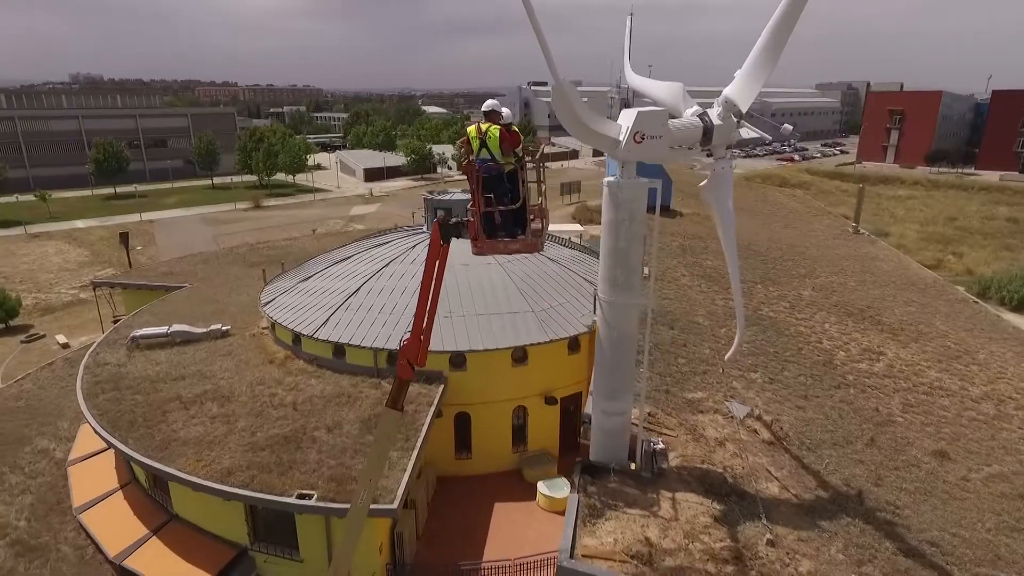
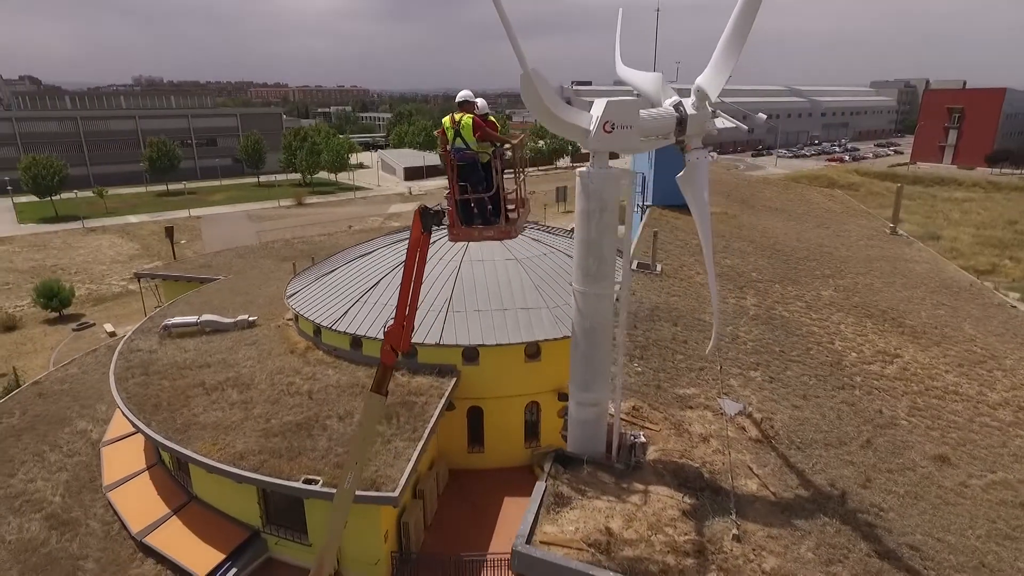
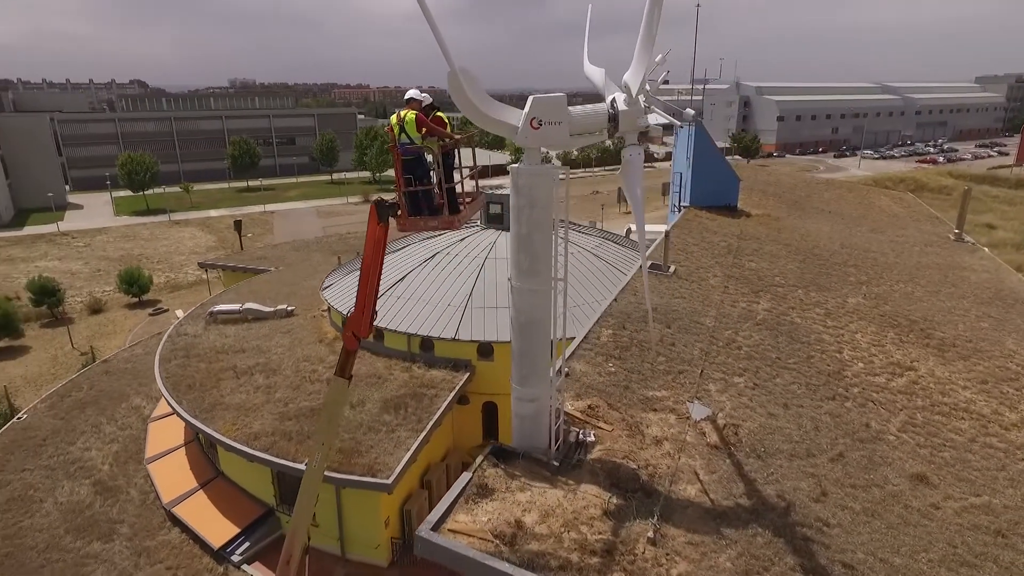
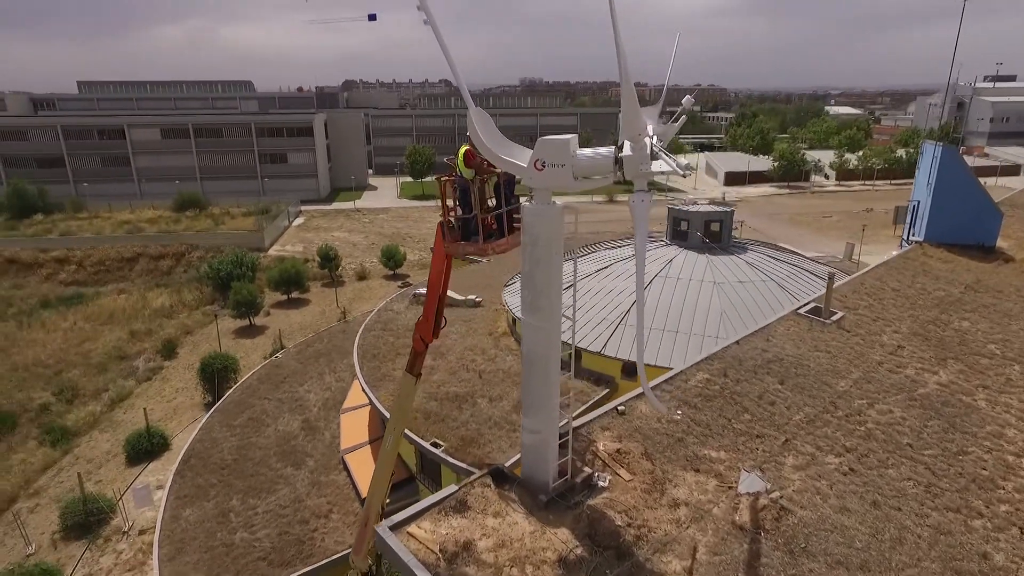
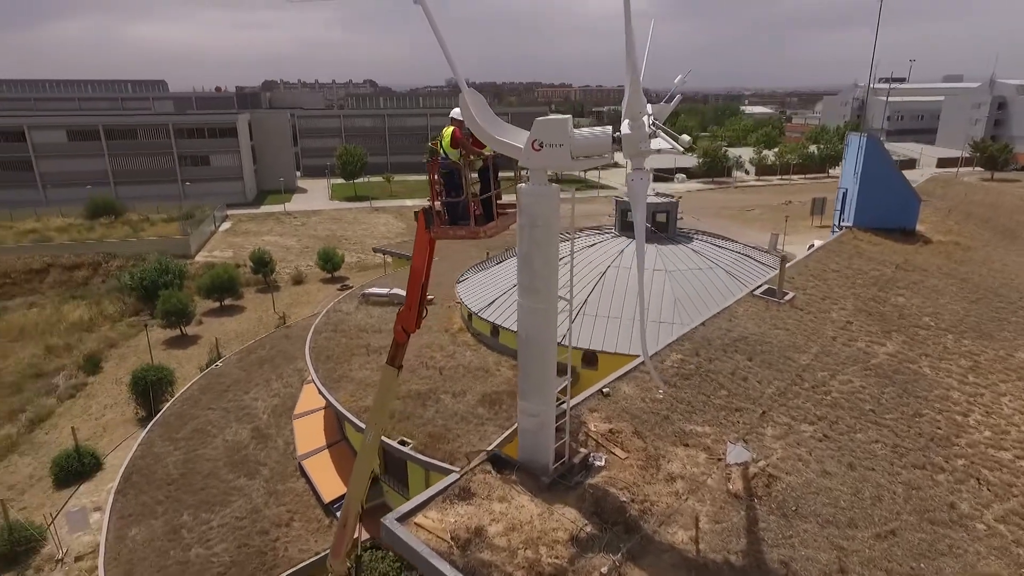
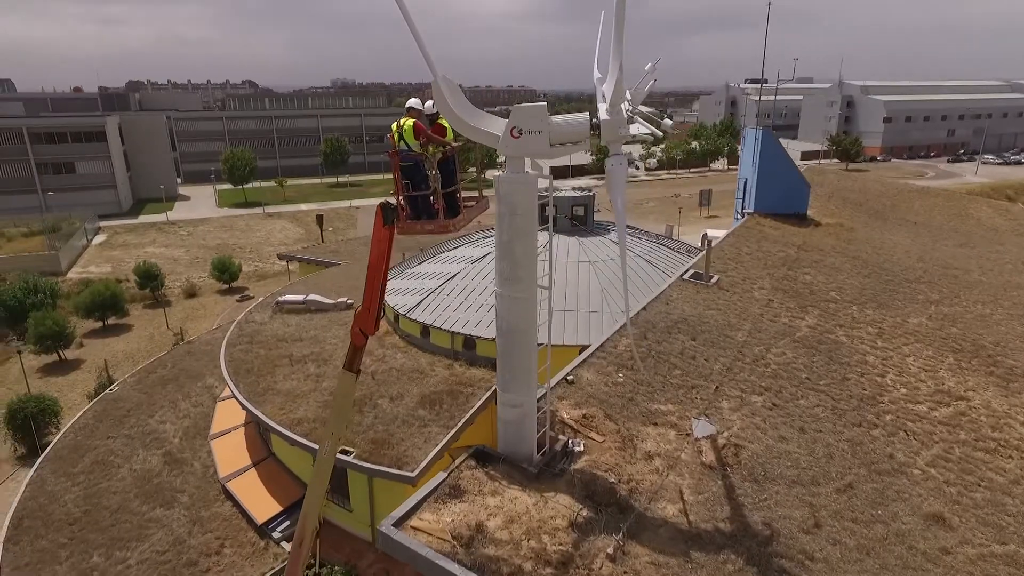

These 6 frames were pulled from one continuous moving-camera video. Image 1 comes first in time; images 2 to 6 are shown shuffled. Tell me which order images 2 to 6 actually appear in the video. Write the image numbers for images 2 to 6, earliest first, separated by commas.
2, 3, 6, 5, 4
